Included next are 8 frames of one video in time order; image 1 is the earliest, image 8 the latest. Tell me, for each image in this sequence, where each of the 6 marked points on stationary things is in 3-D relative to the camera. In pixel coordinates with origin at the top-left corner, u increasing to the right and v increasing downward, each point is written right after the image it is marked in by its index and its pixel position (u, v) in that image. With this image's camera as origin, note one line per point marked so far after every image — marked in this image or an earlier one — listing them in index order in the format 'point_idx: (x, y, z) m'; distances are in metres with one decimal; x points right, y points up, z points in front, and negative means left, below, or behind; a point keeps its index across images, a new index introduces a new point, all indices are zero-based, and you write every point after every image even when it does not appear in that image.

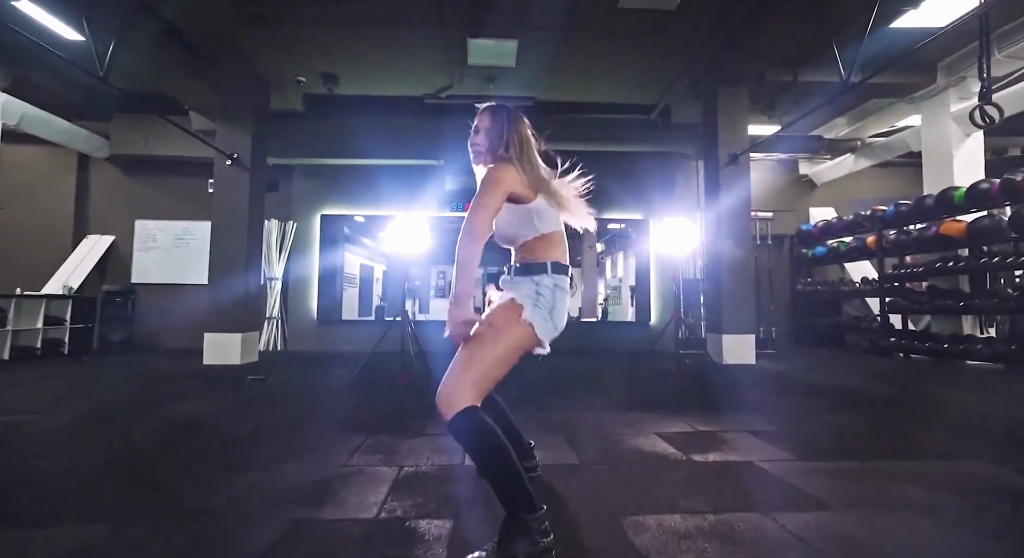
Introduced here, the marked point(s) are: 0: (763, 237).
0: (+3.4, +0.6, +6.5) m
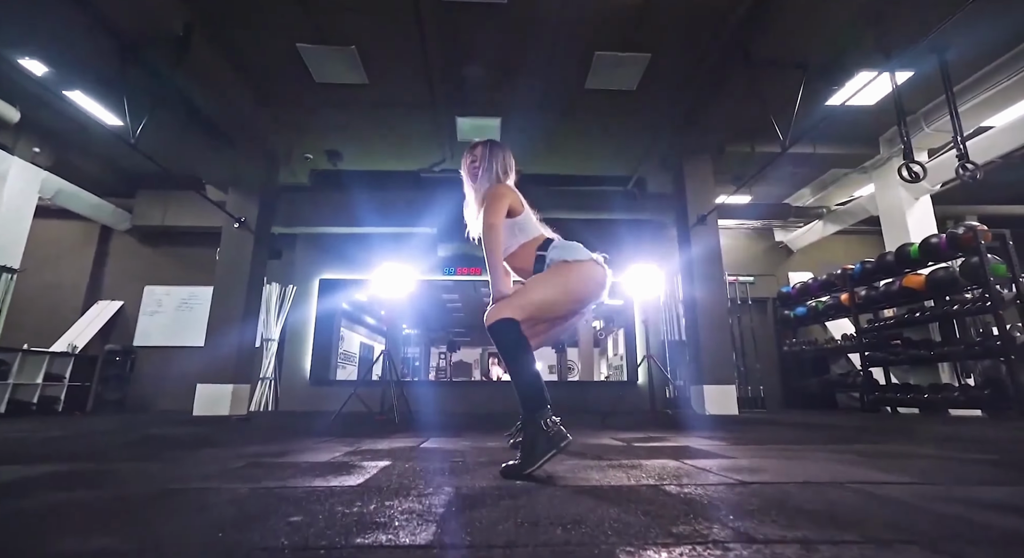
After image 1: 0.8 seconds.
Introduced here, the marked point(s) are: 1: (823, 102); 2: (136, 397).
0: (+3.3, -0.3, +6.7) m
1: (+3.0, +1.7, +4.4) m
2: (-4.6, -1.4, +5.7) m
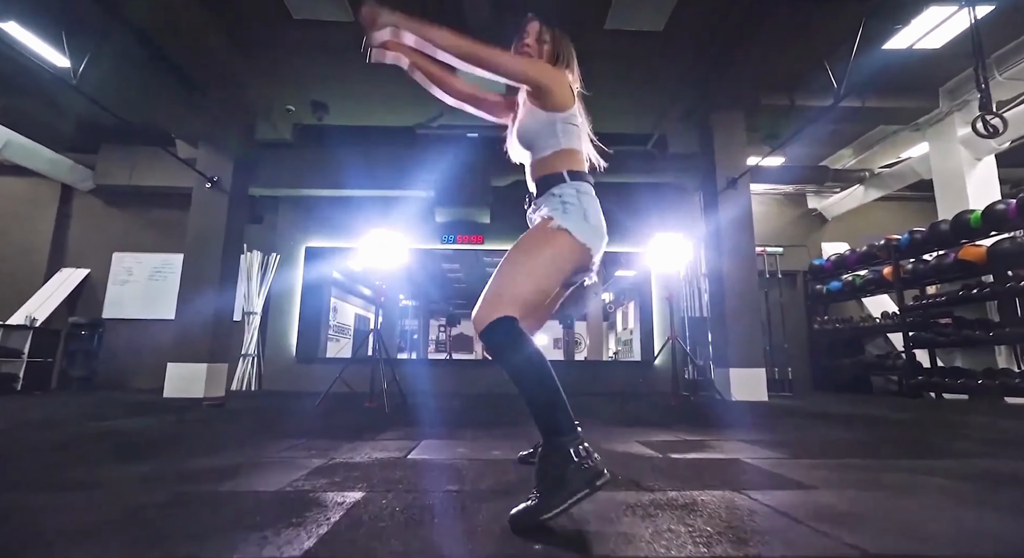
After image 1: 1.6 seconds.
0: (+3.4, +0.1, +6.2) m
1: (+3.0, +1.9, +3.8) m
2: (-4.6, -1.1, +5.2) m
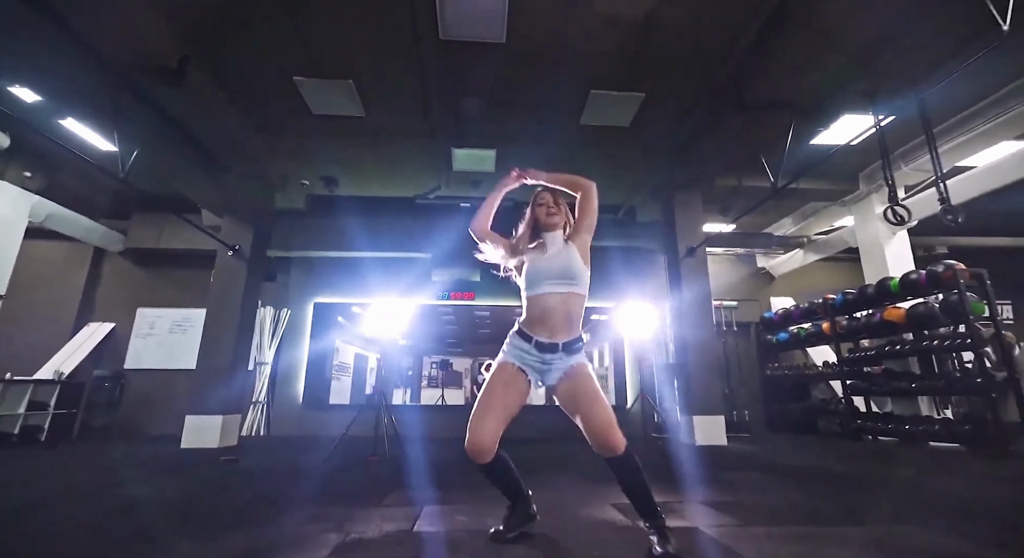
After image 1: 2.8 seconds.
0: (+3.2, -0.7, +6.8) m
1: (+2.9, +1.4, +4.6) m
2: (-4.7, -1.7, +5.6) m
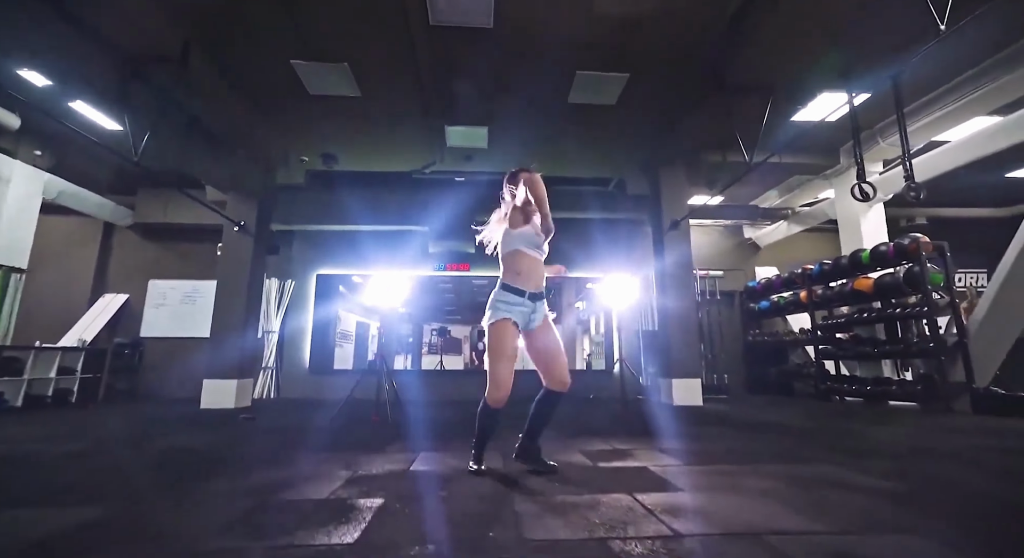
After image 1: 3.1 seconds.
0: (+3.1, -0.2, +7.1) m
1: (+2.8, +1.6, +4.7) m
2: (-4.8, -1.4, +6.0) m
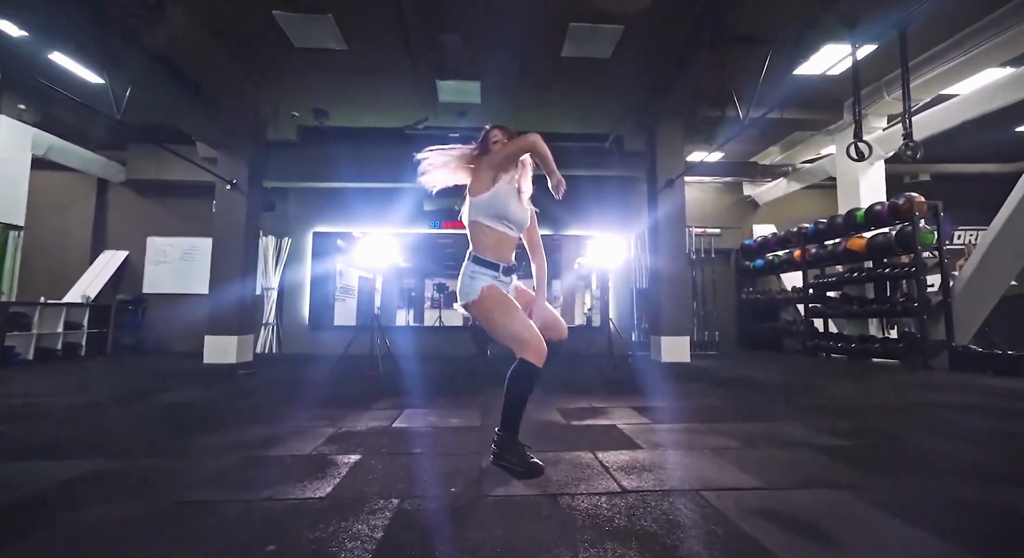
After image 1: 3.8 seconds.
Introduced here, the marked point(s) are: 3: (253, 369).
0: (+3.0, +0.4, +7.1) m
1: (+2.7, +2.0, +4.6) m
2: (-4.9, -0.8, +6.2) m
3: (-2.6, -0.9, +4.7) m
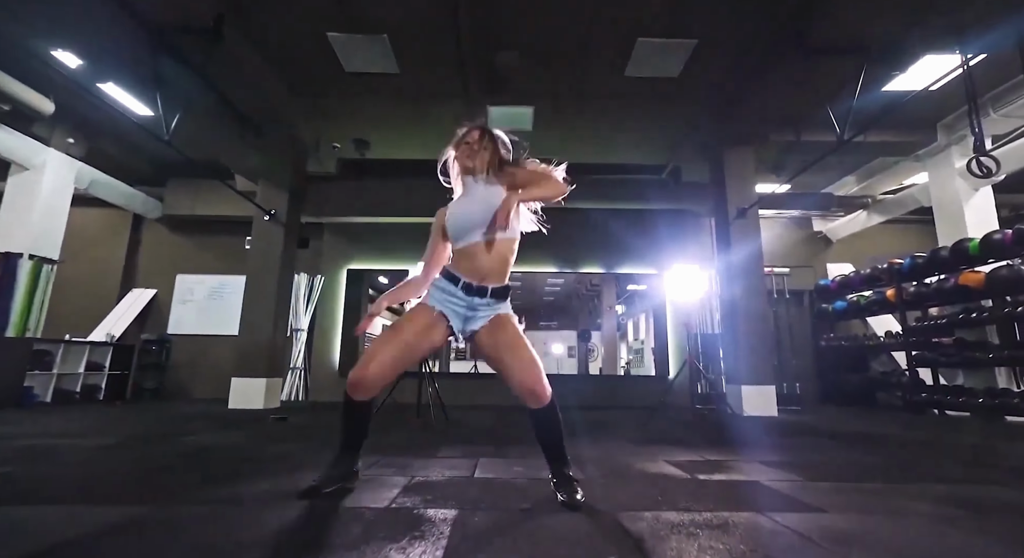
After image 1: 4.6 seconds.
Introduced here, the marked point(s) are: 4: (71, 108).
0: (+3.7, -0.2, +6.5) m
1: (+3.3, +1.7, +4.1) m
2: (-4.3, -1.3, +5.8) m
3: (-2.1, -1.2, +4.2) m
4: (-4.3, +1.7, +4.6) m
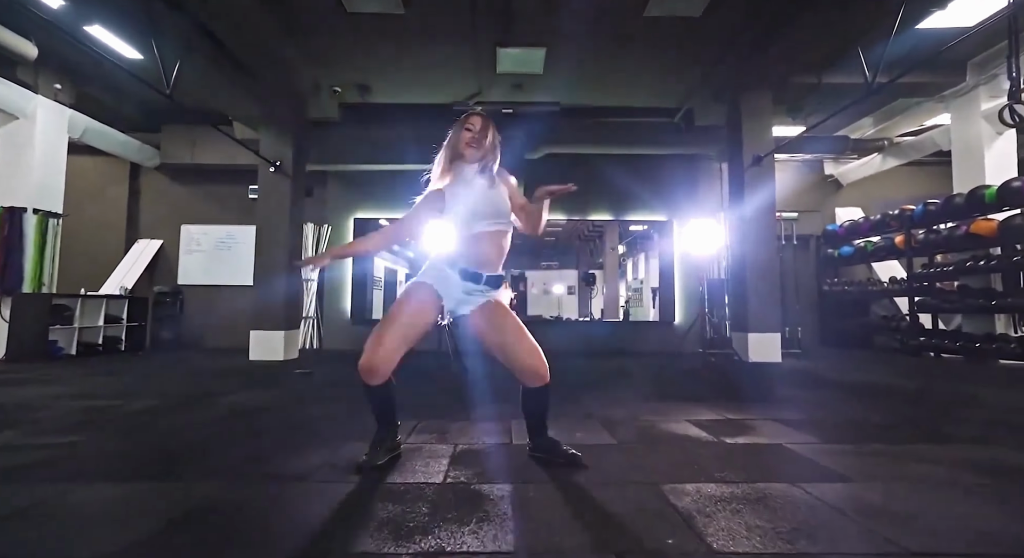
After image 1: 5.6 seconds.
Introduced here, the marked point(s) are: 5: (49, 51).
0: (+3.8, +0.6, +6.5) m
1: (+3.4, +2.1, +3.9) m
2: (-4.1, -0.7, +5.9) m
3: (-2.0, -0.8, +4.3) m
4: (-4.2, +2.1, +4.3) m
5: (-4.3, +2.1, +4.3) m
